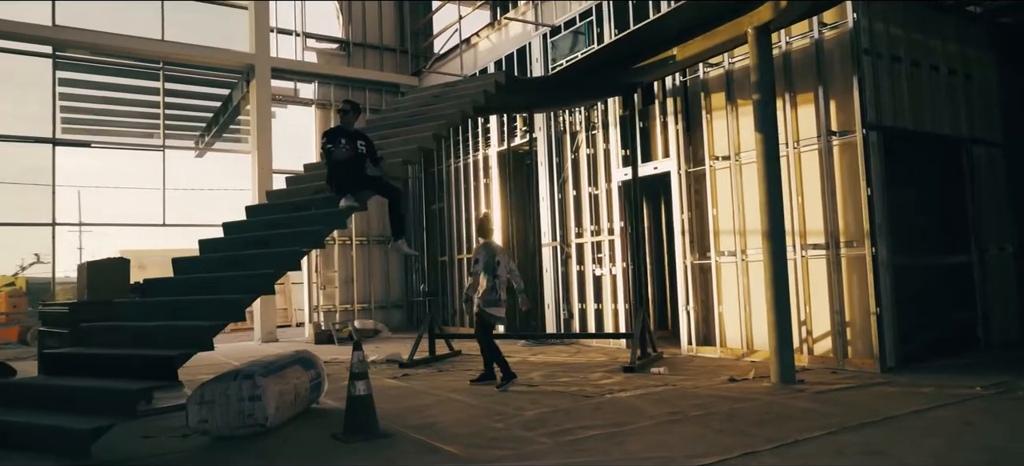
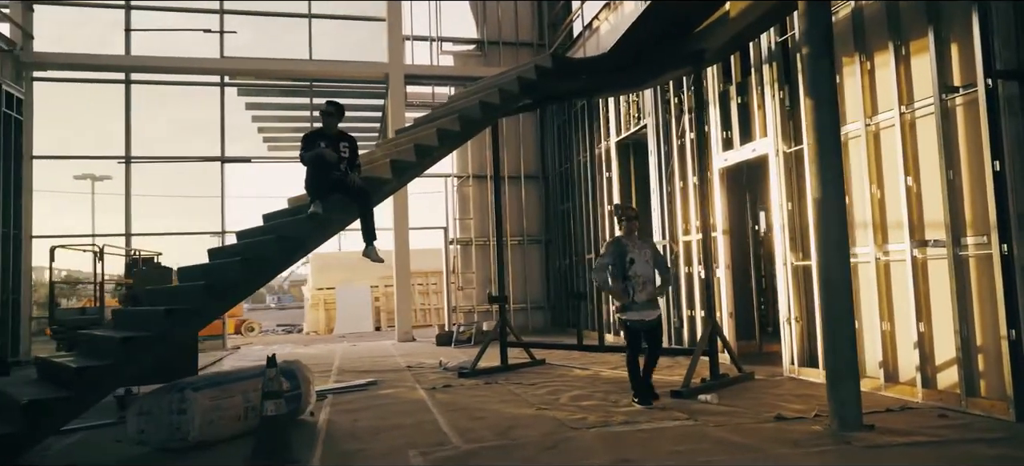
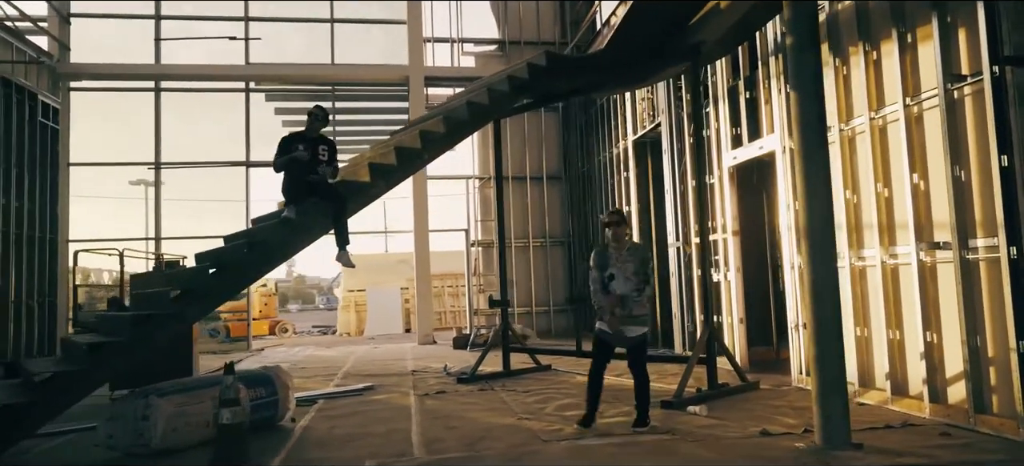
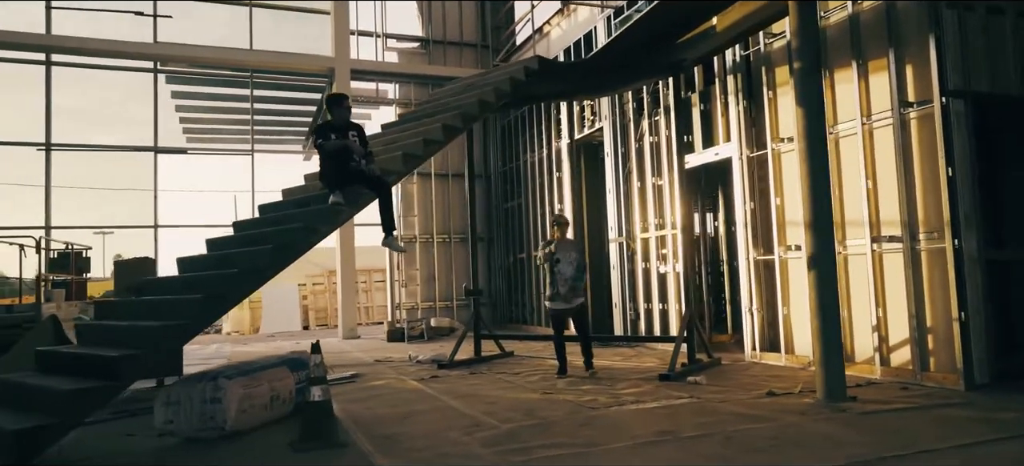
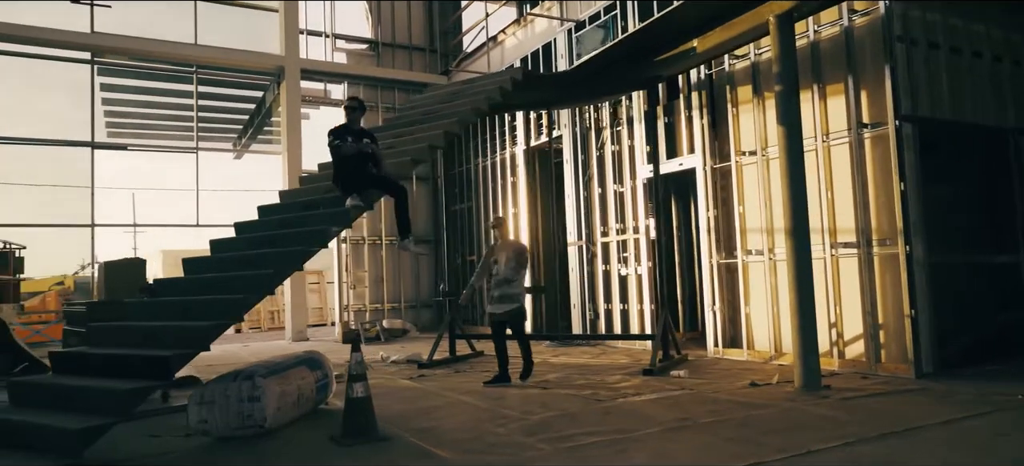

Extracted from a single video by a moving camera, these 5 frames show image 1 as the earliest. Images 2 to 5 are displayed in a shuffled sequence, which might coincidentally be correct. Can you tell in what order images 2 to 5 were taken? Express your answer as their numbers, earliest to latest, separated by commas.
5, 4, 2, 3
